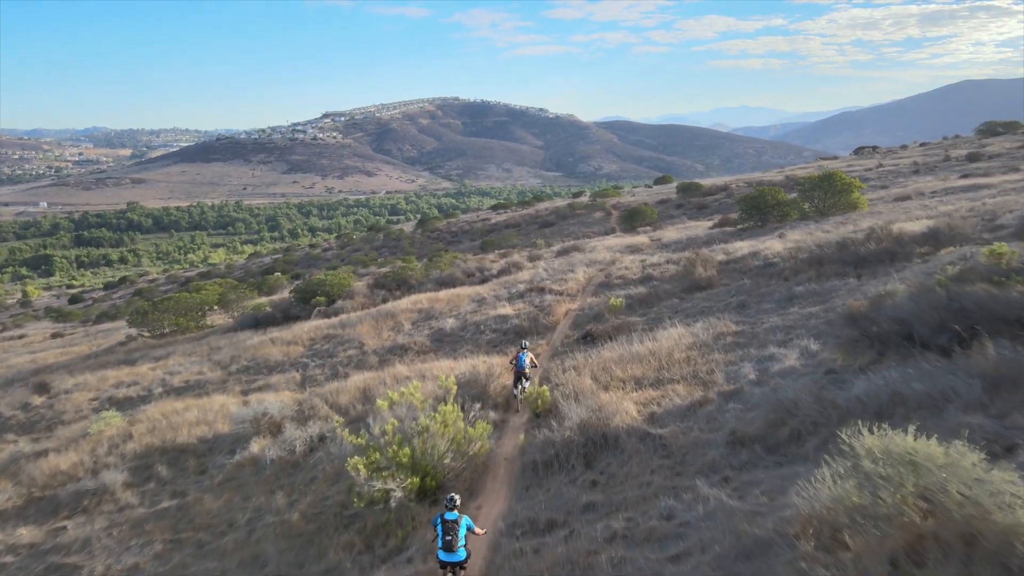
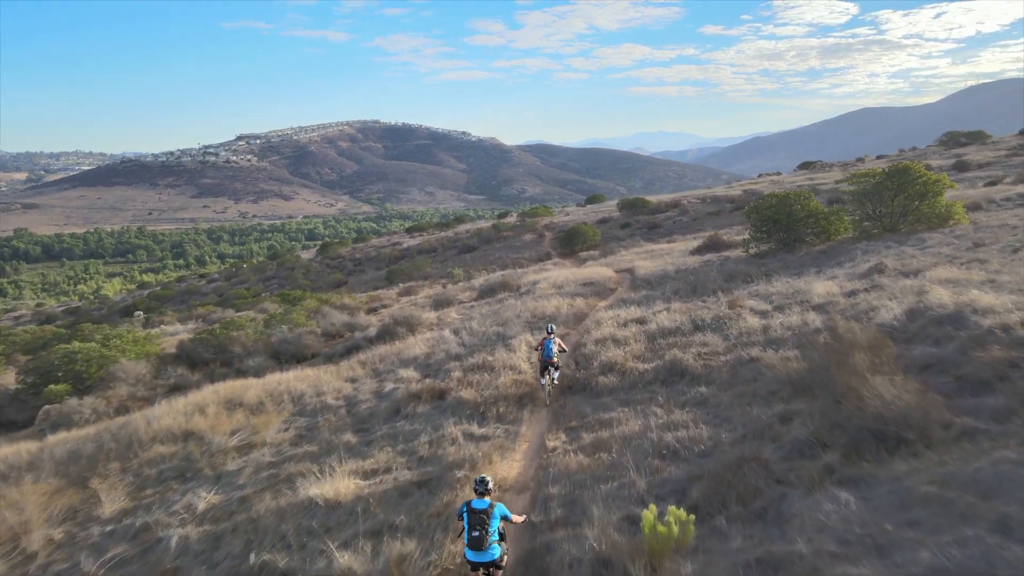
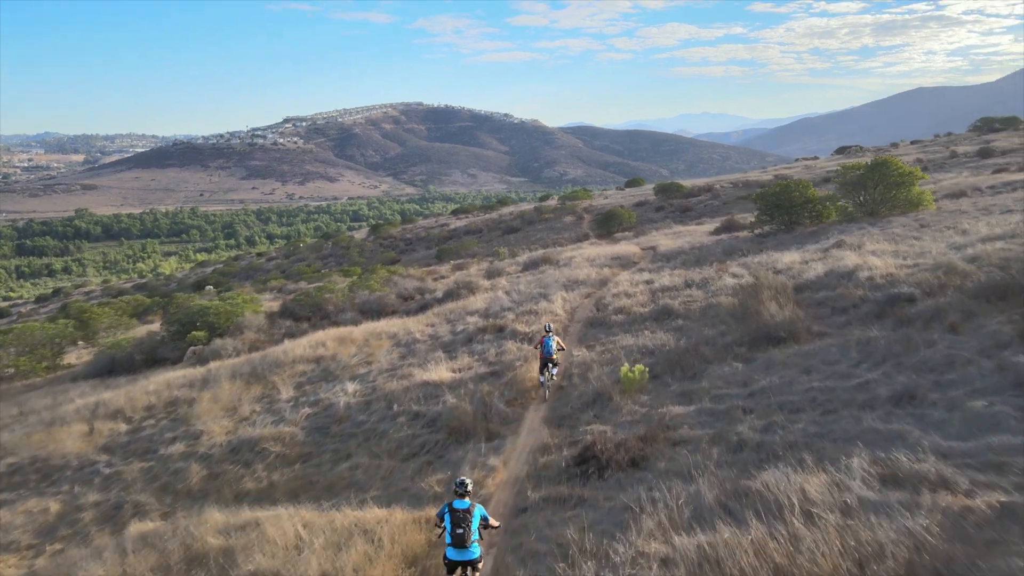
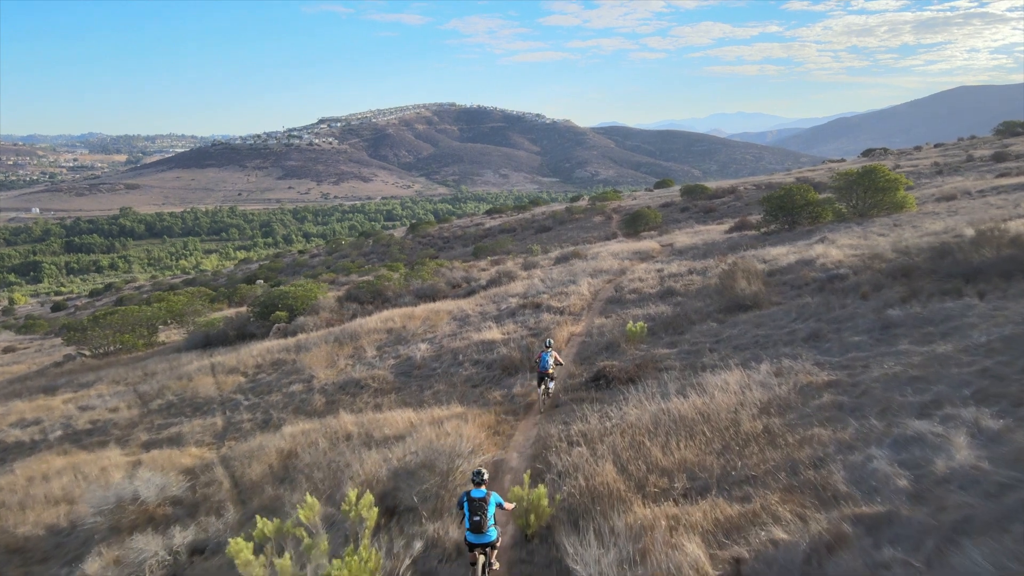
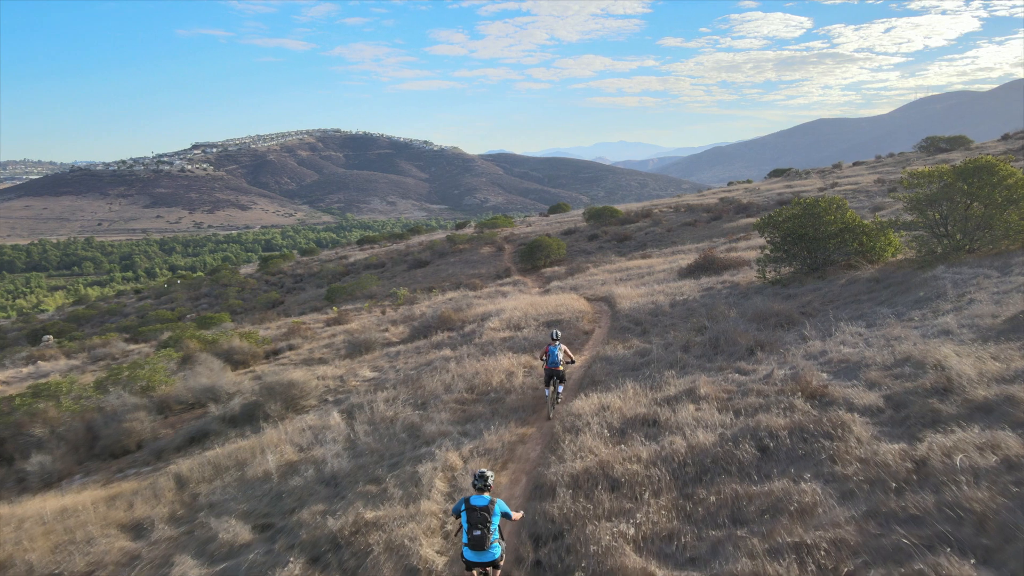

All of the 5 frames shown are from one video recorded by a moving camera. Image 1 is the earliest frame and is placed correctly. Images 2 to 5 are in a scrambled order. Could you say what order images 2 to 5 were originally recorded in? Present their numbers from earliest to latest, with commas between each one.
4, 3, 2, 5
